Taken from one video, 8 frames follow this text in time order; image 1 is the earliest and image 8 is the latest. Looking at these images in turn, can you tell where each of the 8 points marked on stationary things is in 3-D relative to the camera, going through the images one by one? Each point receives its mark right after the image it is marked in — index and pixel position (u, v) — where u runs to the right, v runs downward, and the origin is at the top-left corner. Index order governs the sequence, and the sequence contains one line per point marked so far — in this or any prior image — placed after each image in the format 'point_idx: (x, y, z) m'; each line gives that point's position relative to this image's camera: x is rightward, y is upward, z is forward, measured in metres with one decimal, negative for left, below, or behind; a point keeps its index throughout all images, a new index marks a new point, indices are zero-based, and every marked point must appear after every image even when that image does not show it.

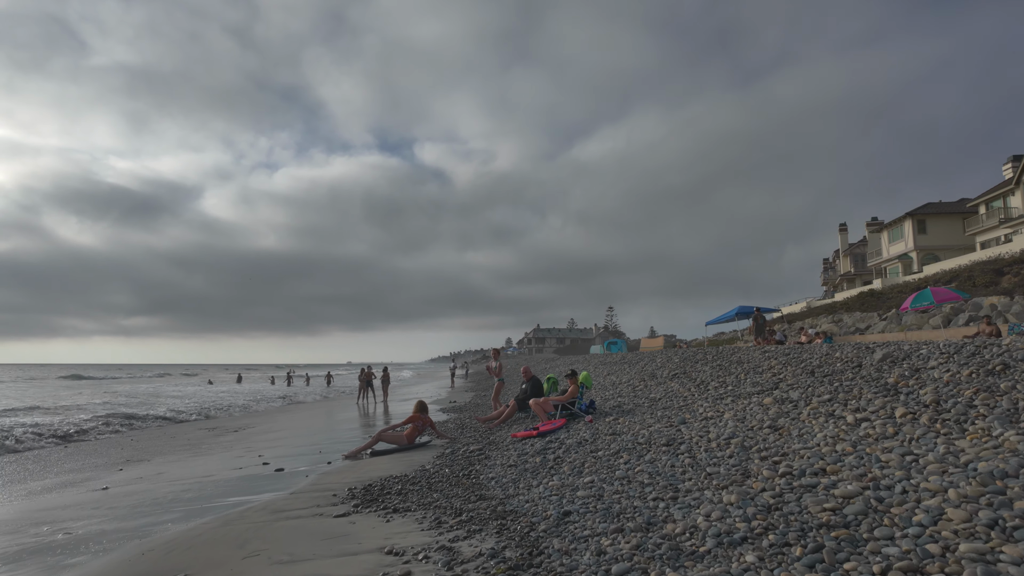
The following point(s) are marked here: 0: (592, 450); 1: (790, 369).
0: (+1.0, -2.1, +7.7) m
1: (+5.2, -1.5, +11.0) m
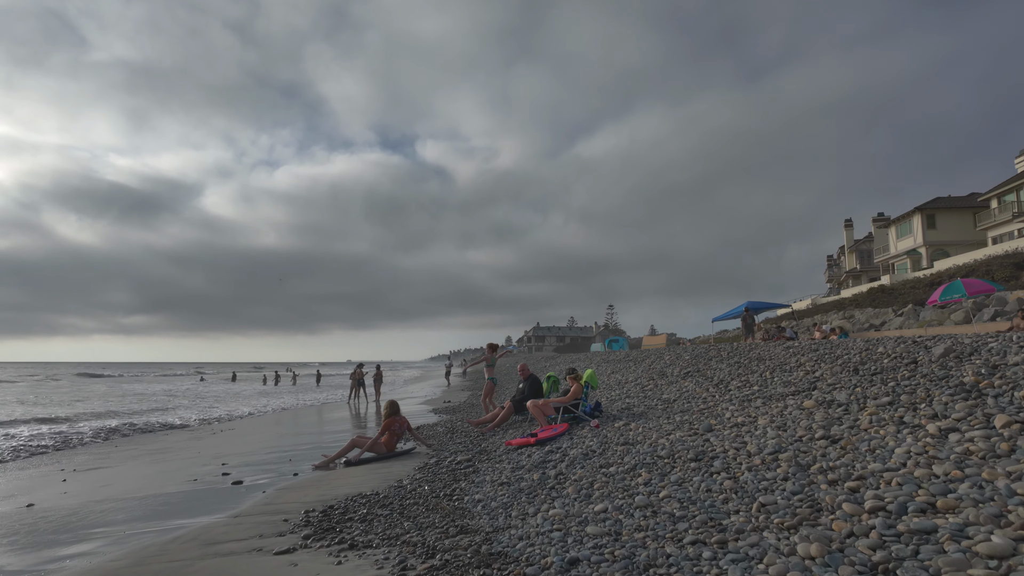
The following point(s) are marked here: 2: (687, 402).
0: (+1.0, -1.9, +6.3) m
1: (+5.1, -1.3, +9.6) m
2: (+3.0, -1.9, +10.0) m
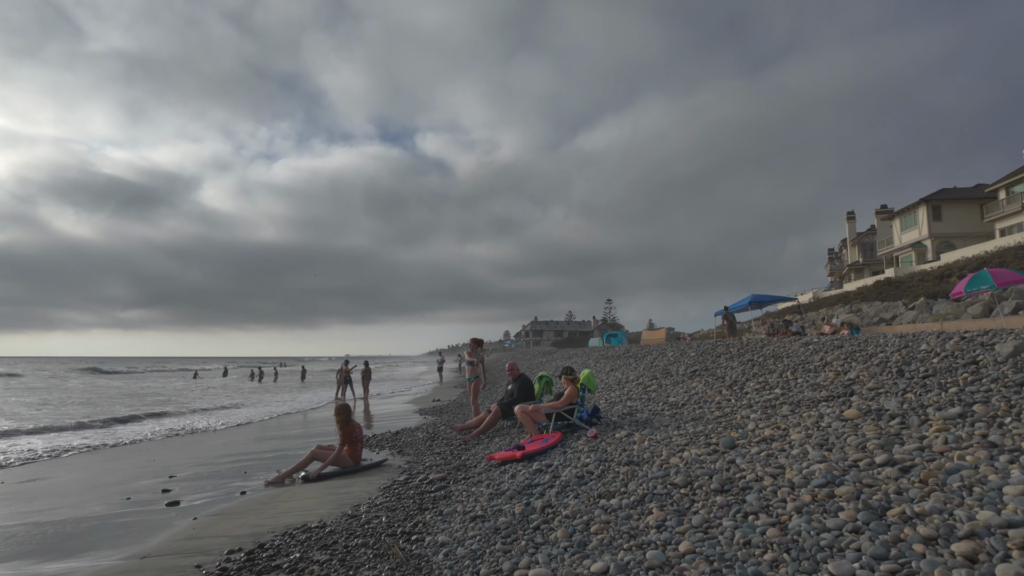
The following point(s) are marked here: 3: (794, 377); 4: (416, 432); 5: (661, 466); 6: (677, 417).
0: (+0.8, -1.8, +5.0) m
1: (+4.9, -1.1, +8.3) m
2: (+2.7, -1.8, +8.7) m
3: (+4.3, -1.4, +9.1) m
4: (-2.0, -3.0, +12.0) m
5: (+1.4, -1.7, +5.6) m
6: (+2.3, -1.8, +8.2) m
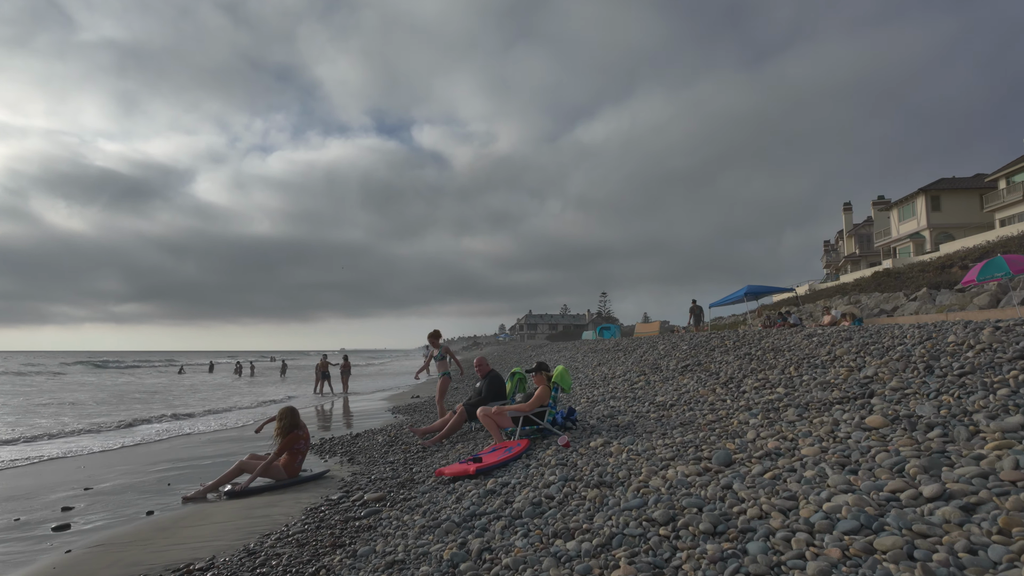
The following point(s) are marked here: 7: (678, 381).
0: (+0.3, -1.6, +3.8) m
1: (+4.4, -0.9, +7.1) m
2: (+2.2, -1.6, +7.6) m
3: (+3.8, -1.2, +7.9) m
4: (-2.5, -2.7, +10.8) m
5: (+0.9, -1.5, +4.4) m
6: (+1.8, -1.6, +7.1) m
7: (+2.9, -1.6, +10.4) m
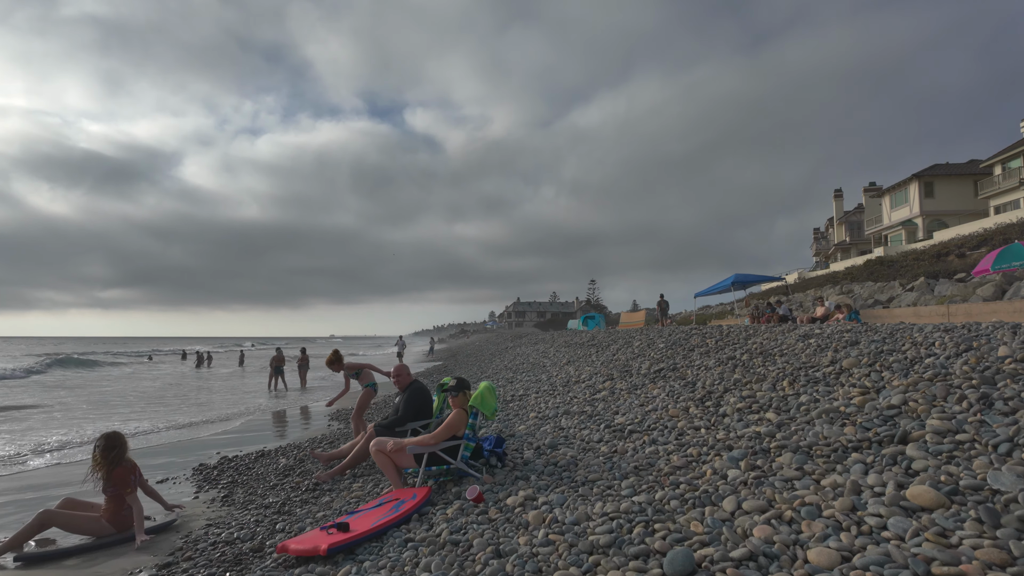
0: (-0.6, -1.6, +1.9) m
1: (+3.5, -0.8, +5.3) m
2: (+1.3, -1.5, +5.7) m
3: (+2.9, -1.1, +6.1) m
4: (-3.5, -2.5, +8.9) m
5: (+0.1, -1.5, +2.6) m
6: (+0.9, -1.5, +5.2) m
7: (+2.0, -1.5, +8.6) m
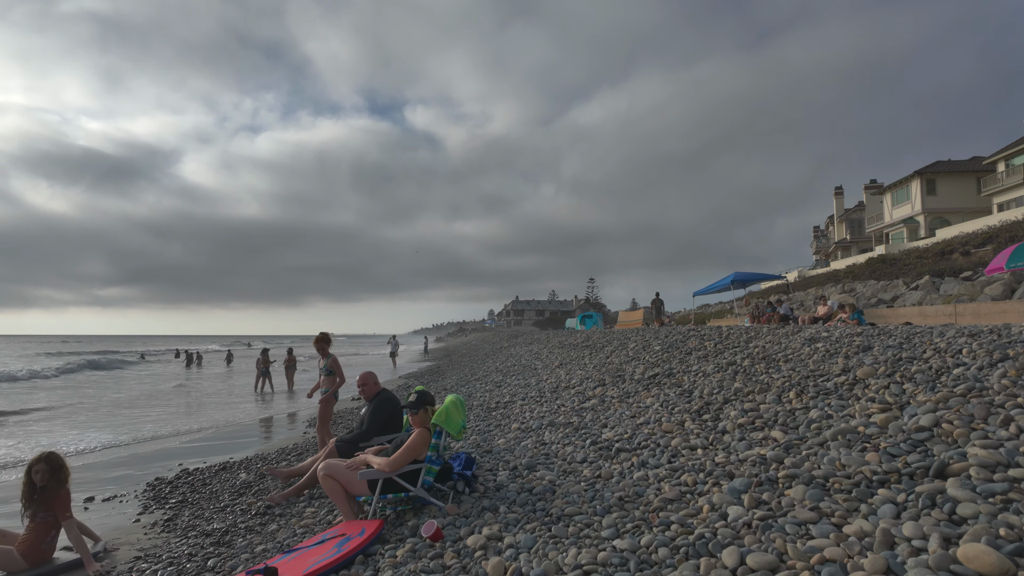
0: (-0.8, -1.6, +1.2) m
1: (+3.2, -0.8, +4.6) m
2: (+1.1, -1.5, +5.0) m
3: (+2.6, -1.1, +5.4) m
4: (-3.7, -2.5, +8.2) m
5: (-0.2, -1.5, +1.9) m
6: (+0.6, -1.5, +4.5) m
7: (+1.7, -1.5, +7.9) m
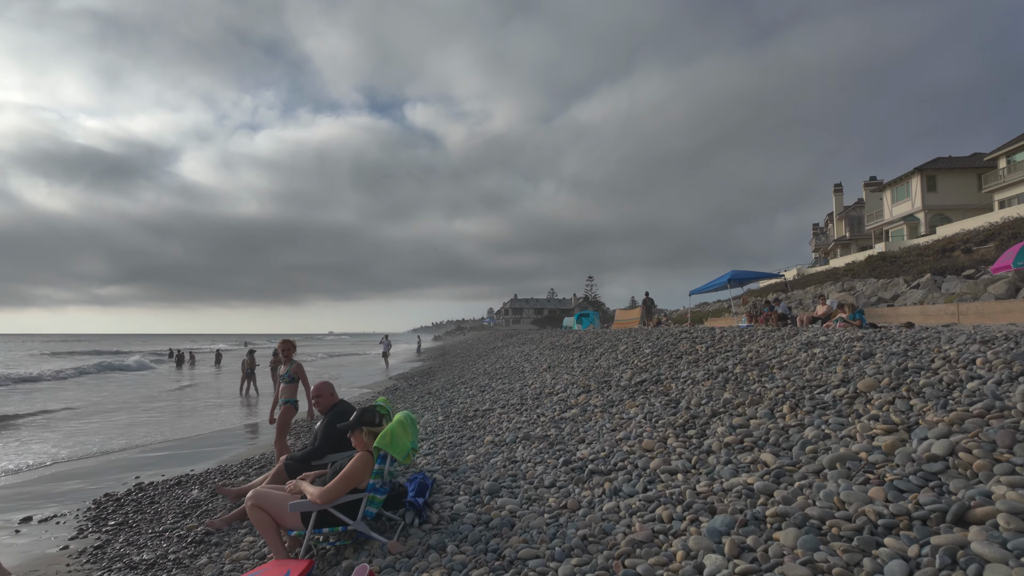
0: (-1.2, -1.6, +0.6) m
1: (+2.9, -0.9, +4.0) m
2: (+0.7, -1.5, +4.4) m
3: (+2.3, -1.1, +4.8) m
4: (-4.1, -2.6, +7.6) m
5: (-0.5, -1.6, +1.3) m
6: (+0.3, -1.6, +3.9) m
7: (+1.4, -1.5, +7.3) m
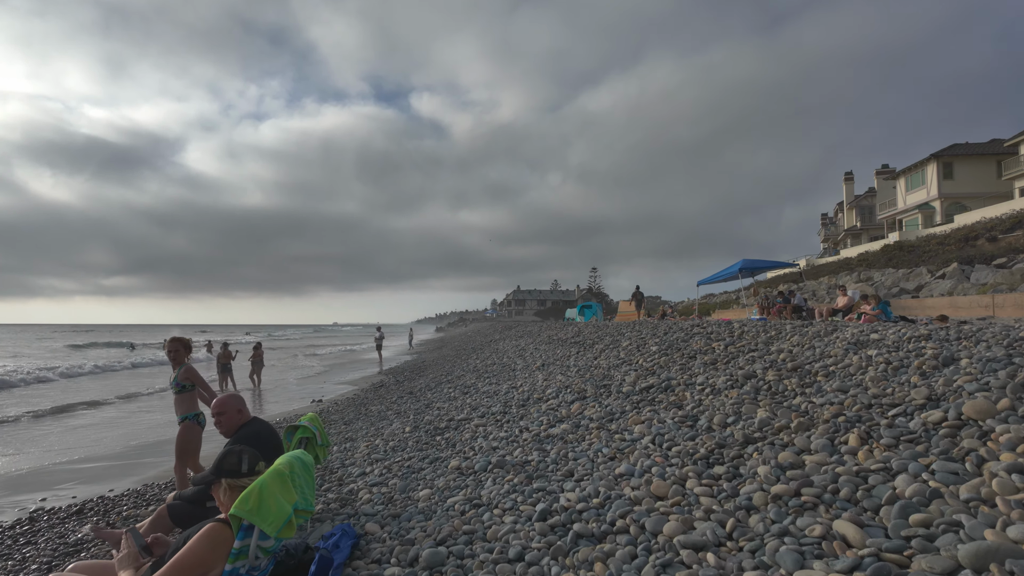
0: (-1.5, -1.6, -0.9) m
1: (+2.6, -0.8, +2.4) m
2: (+0.4, -1.4, +2.8) m
3: (+2.0, -1.0, +3.2) m
4: (-4.3, -2.4, +6.1) m
5: (-0.8, -1.5, -0.3) m
6: (0.0, -1.5, +2.3) m
7: (+1.1, -1.4, +5.7) m
